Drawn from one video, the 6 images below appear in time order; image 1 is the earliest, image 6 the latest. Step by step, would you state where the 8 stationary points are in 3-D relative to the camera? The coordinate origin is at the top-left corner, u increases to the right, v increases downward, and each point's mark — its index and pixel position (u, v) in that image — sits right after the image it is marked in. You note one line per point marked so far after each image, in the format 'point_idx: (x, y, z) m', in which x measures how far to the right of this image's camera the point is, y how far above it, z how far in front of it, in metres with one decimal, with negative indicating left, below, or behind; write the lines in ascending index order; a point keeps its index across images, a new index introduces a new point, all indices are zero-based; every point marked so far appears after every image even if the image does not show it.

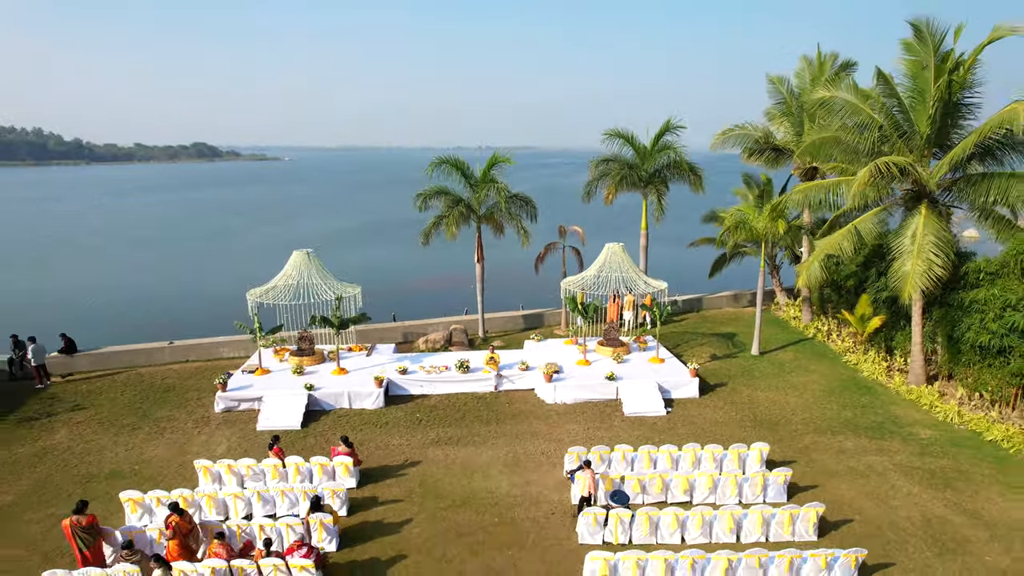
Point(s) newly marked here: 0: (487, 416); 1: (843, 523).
0: (-0.4, -2.1, +10.7) m
1: (+3.9, -2.8, +7.6) m
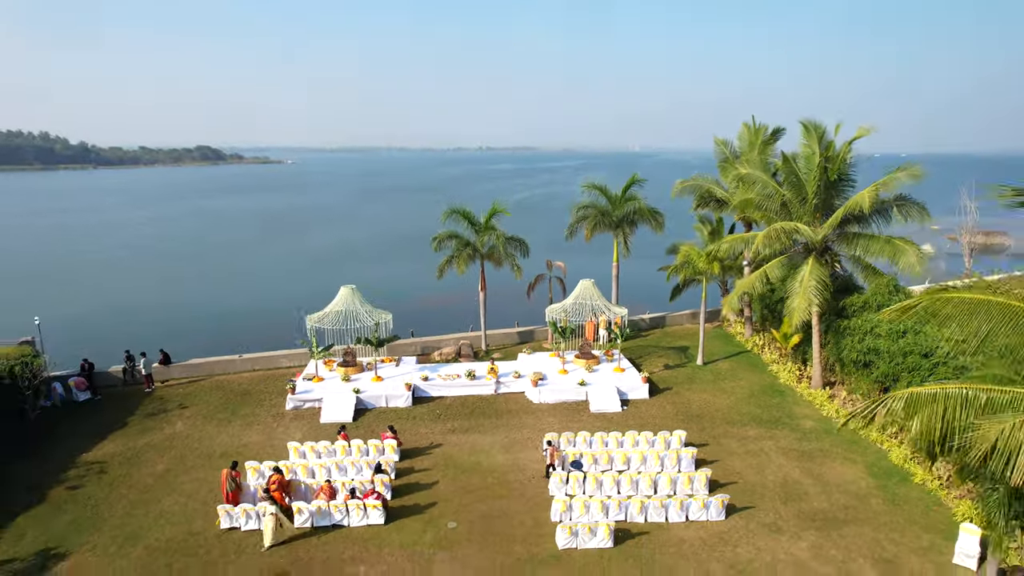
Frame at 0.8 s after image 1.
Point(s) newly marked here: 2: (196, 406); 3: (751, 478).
0: (-0.5, -2.8, +14.5) m
1: (+3.8, -3.4, +11.4) m
2: (-7.4, -2.7, +15.2) m
3: (+4.3, -3.4, +11.7) m
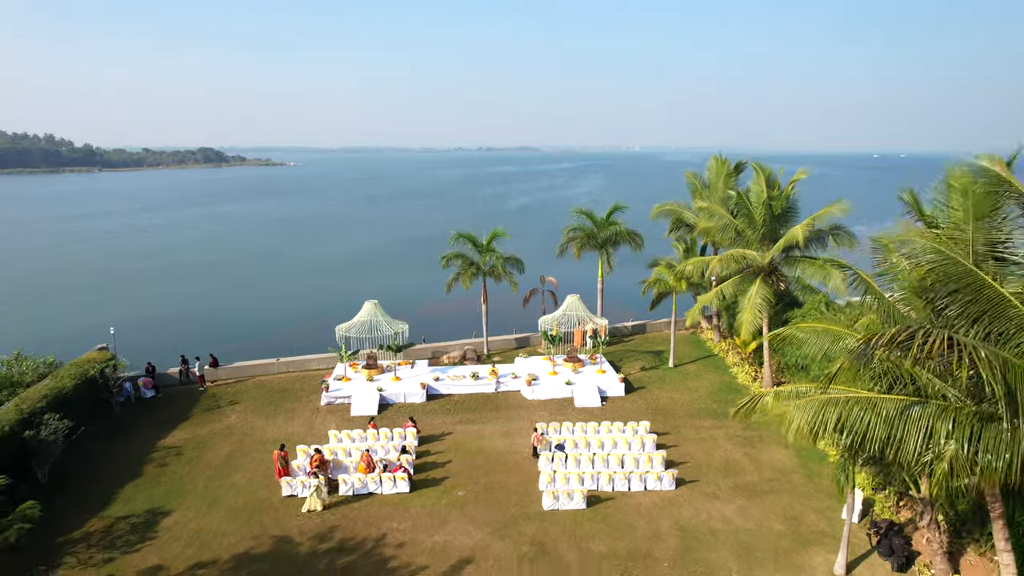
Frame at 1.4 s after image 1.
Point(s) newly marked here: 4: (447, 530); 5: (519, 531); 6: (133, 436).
0: (-0.6, -3.2, +17.5) m
1: (+3.7, -3.9, +14.4) m
2: (-7.4, -3.2, +18.1) m
3: (+4.2, -3.8, +14.6) m
4: (-1.2, -4.4, +11.9) m
5: (+0.1, -4.4, +11.8) m
6: (-9.2, -3.6, +15.7) m
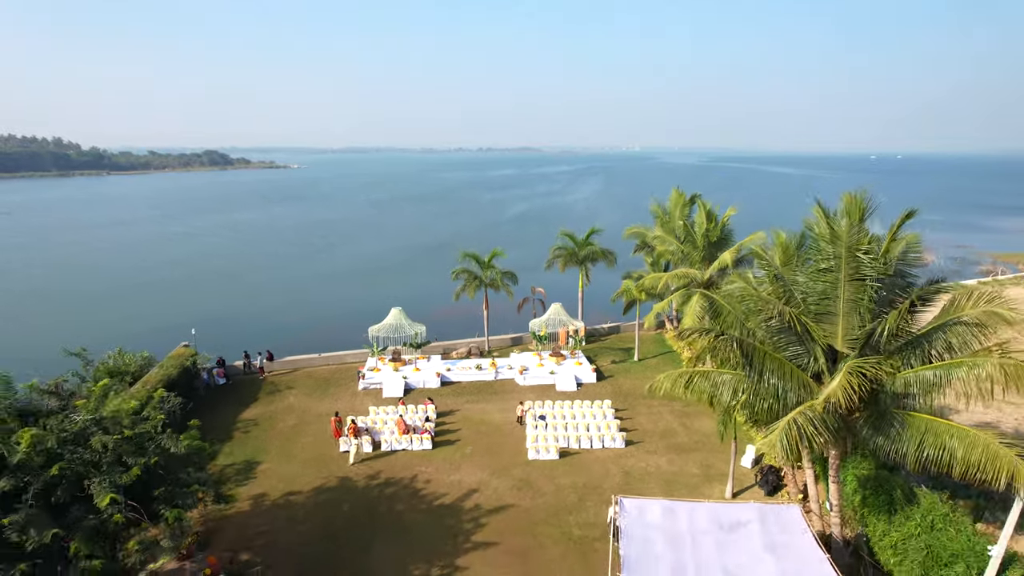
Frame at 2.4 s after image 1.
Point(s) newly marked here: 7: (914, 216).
0: (-0.7, -3.6, +22.4) m
1: (+3.5, -4.2, +19.3) m
2: (-7.6, -3.5, +23.0) m
3: (+4.1, -4.2, +19.5) m
4: (-1.4, -4.8, +16.9) m
5: (0.0, -4.8, +16.8) m
6: (-9.4, -4.0, +20.7) m
7: (+6.0, +1.1, +9.7) m
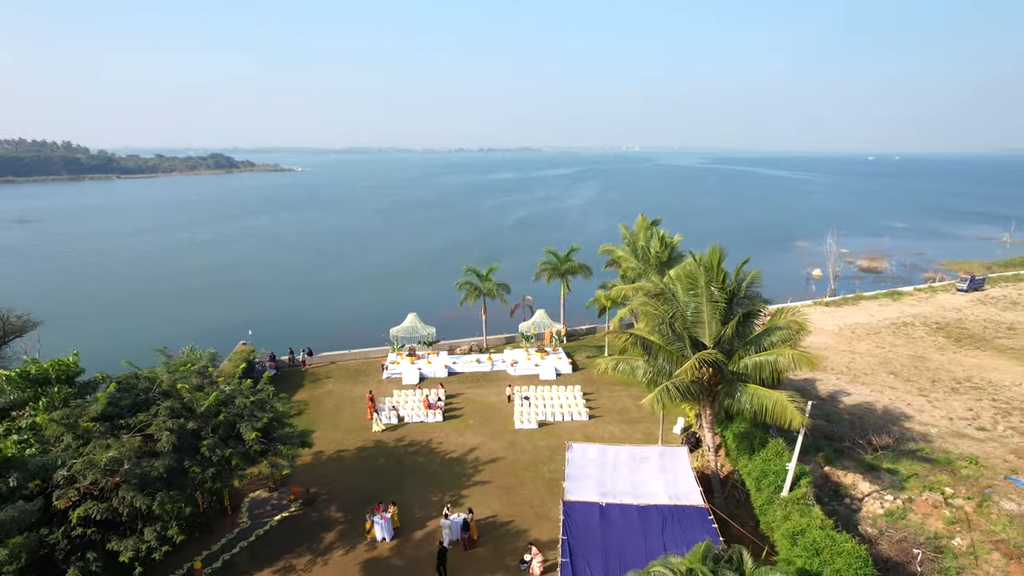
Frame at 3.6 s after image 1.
0: (-1.0, -4.0, +28.3) m
1: (+3.2, -4.6, +25.2) m
2: (-7.9, -4.0, +28.9) m
3: (+3.7, -4.6, +25.4) m
4: (-1.7, -5.2, +22.7) m
5: (-0.4, -5.2, +22.6) m
6: (-9.7, -4.4, +26.6) m
7: (+5.6, +0.7, +15.5) m
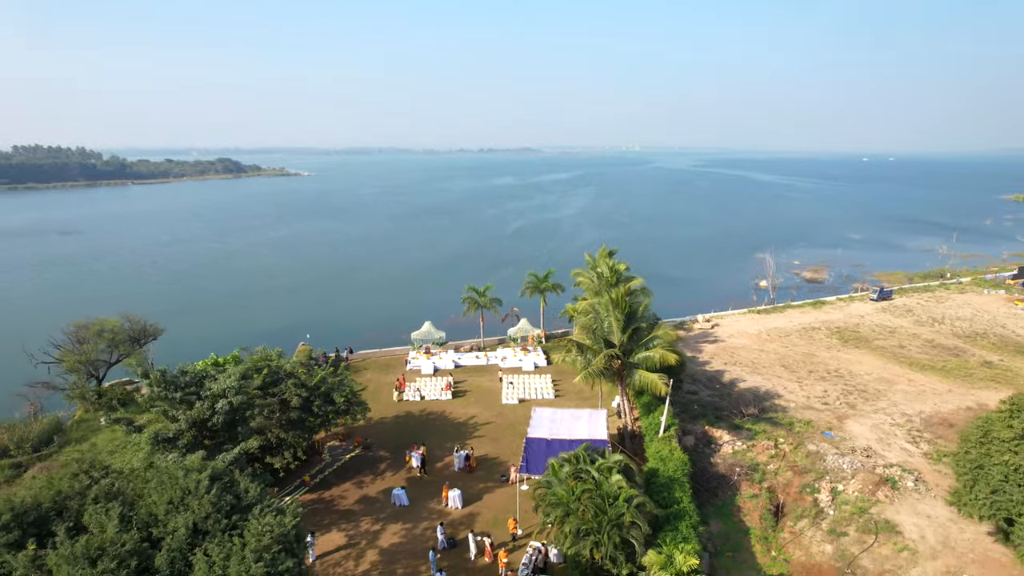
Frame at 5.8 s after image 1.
0: (-1.6, -4.9, +38.1) m
1: (+2.6, -5.5, +35.0) m
2: (-8.5, -4.8, +38.8) m
3: (+3.2, -5.5, +35.2) m
4: (-2.3, -6.1, +32.6) m
5: (-0.9, -6.1, +32.5) m
6: (-10.3, -5.3, +36.4) m
7: (+5.0, -0.2, +25.3) m
